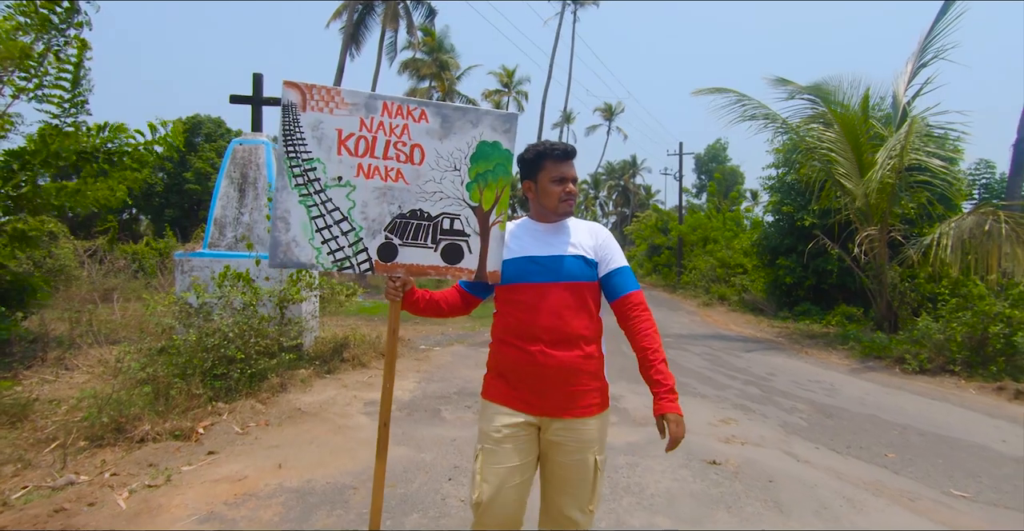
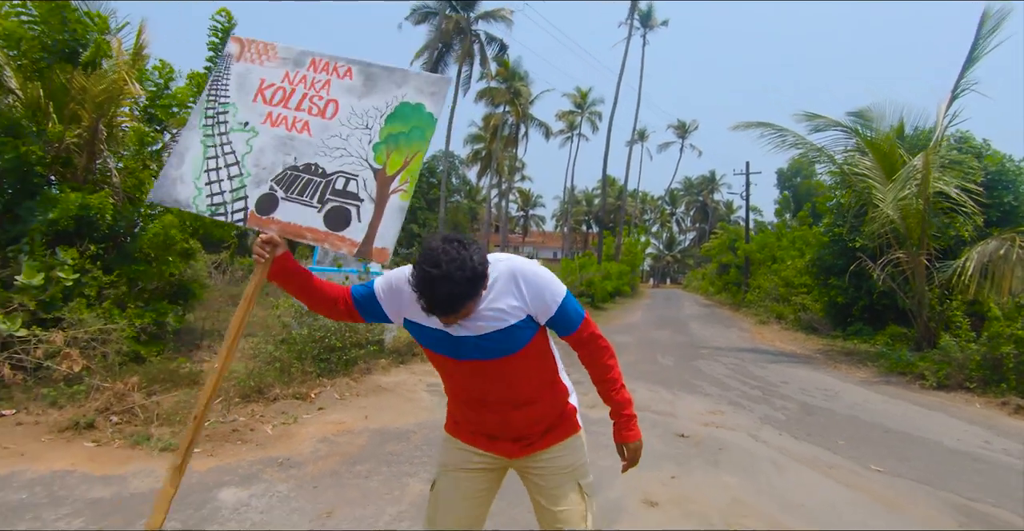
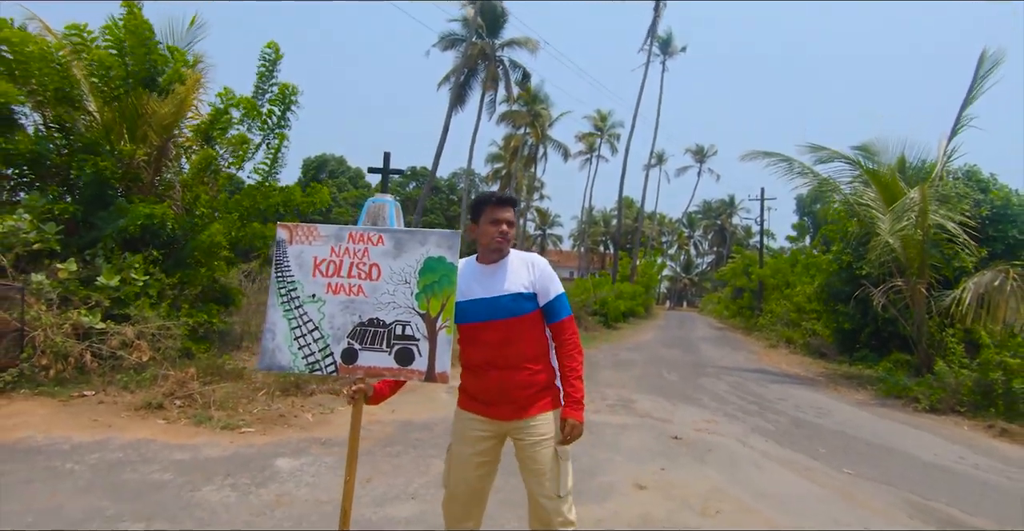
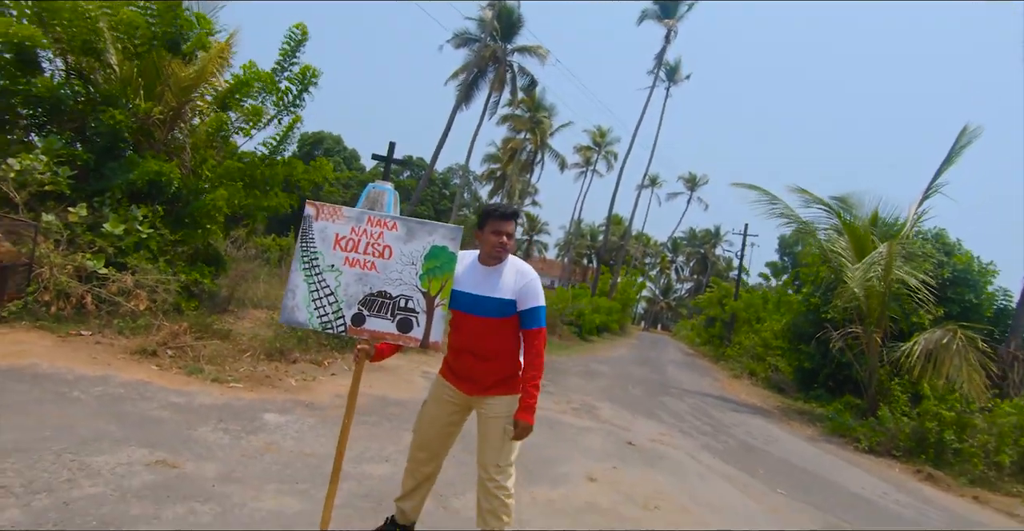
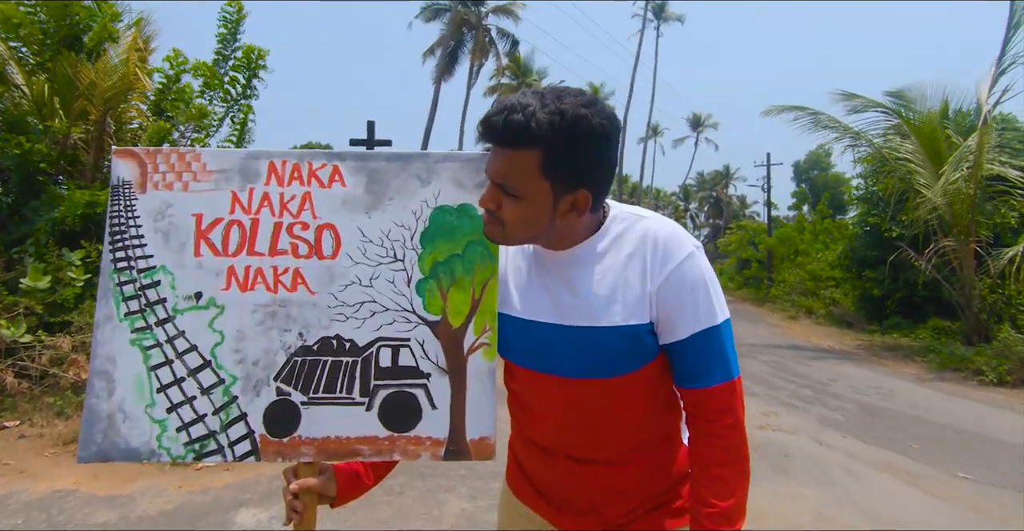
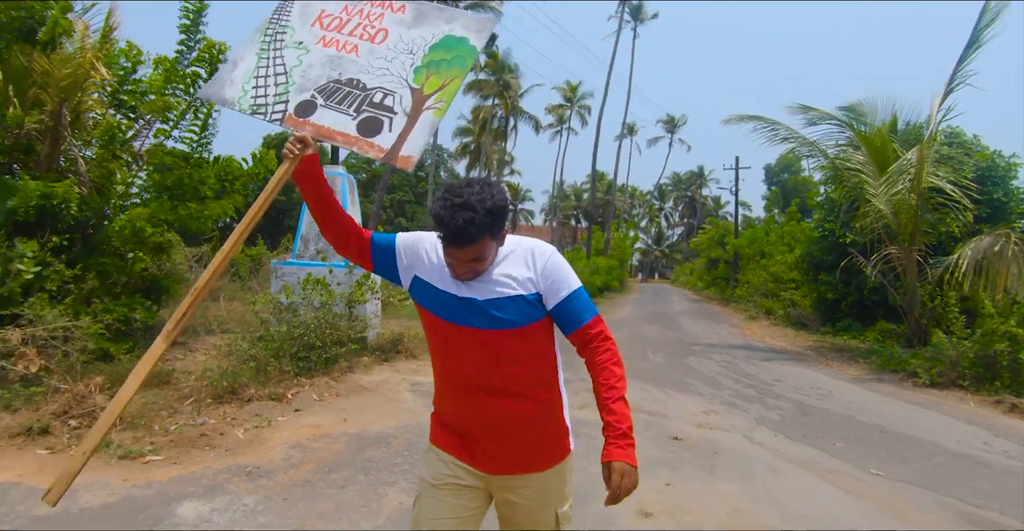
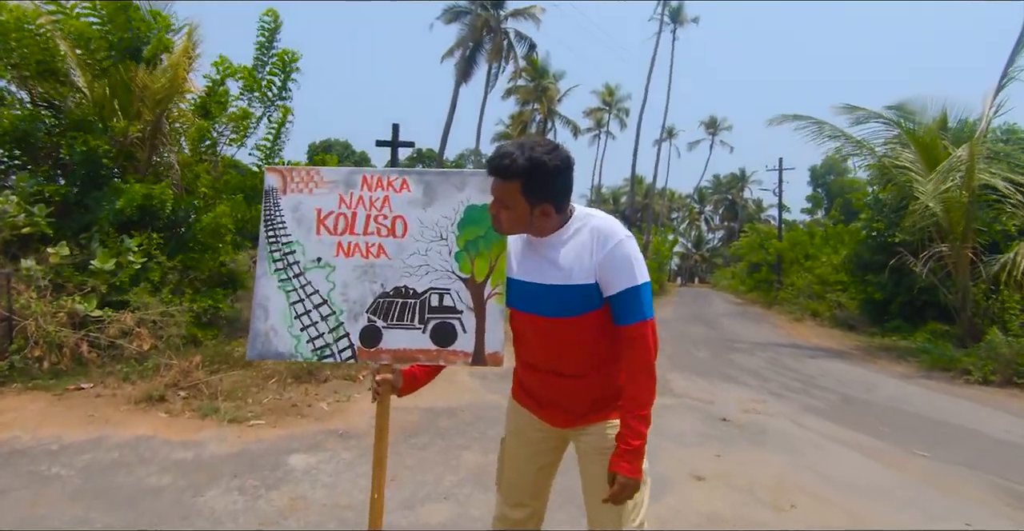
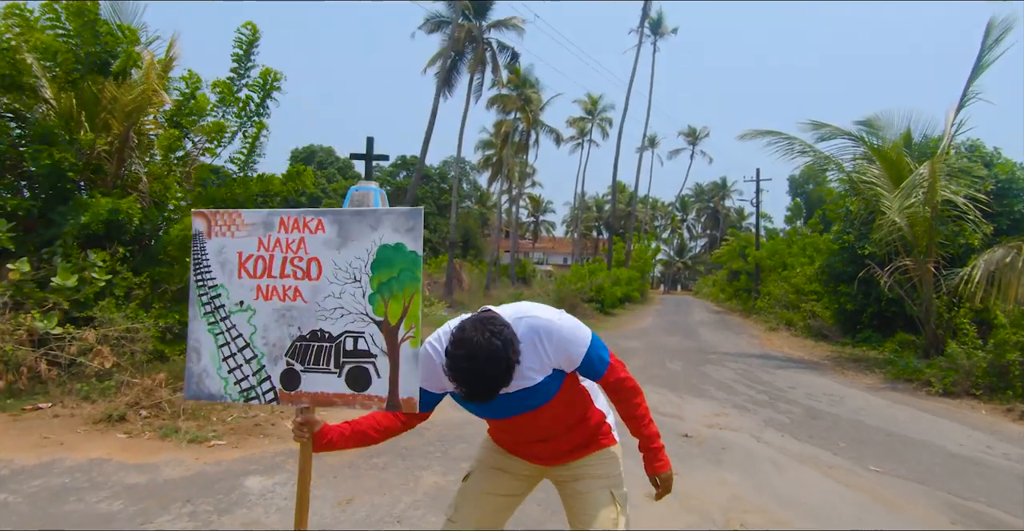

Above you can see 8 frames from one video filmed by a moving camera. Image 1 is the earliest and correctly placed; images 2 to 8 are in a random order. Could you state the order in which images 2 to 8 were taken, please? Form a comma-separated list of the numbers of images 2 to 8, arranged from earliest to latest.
6, 2, 8, 3, 4, 7, 5
